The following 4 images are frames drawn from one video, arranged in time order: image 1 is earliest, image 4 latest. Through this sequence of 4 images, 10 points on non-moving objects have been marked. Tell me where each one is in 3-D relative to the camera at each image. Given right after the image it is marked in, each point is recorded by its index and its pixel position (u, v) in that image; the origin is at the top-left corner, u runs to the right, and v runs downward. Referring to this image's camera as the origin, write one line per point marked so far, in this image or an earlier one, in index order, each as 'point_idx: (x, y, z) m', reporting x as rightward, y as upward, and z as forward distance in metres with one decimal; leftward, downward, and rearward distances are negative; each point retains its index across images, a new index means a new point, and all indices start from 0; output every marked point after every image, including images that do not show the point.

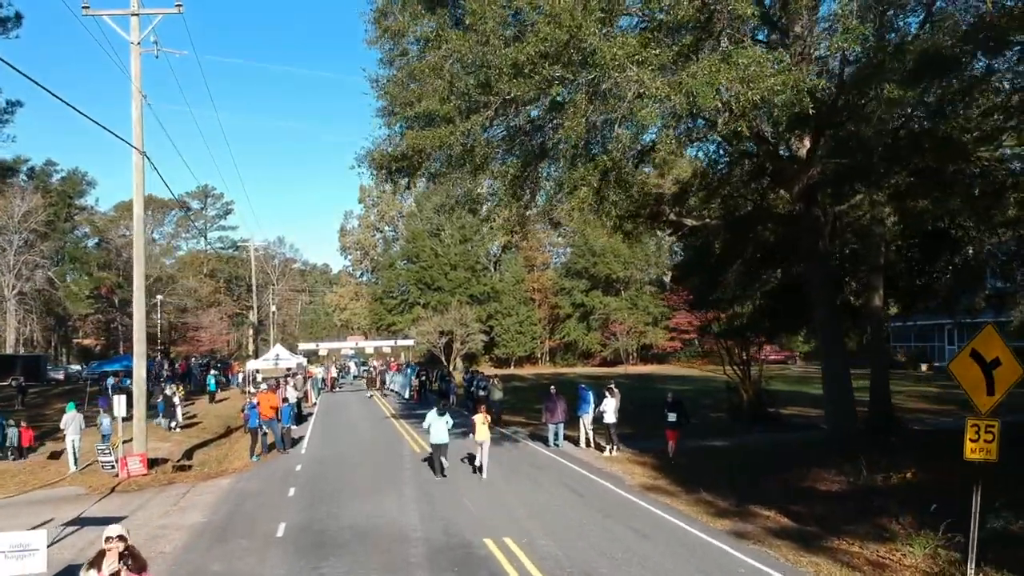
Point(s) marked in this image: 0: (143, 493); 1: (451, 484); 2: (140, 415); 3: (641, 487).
0: (-7.0, -3.9, +16.1) m
1: (-1.1, -3.6, +15.5) m
2: (-8.8, -3.0, +19.9) m
3: (+2.3, -3.6, +14.9) m
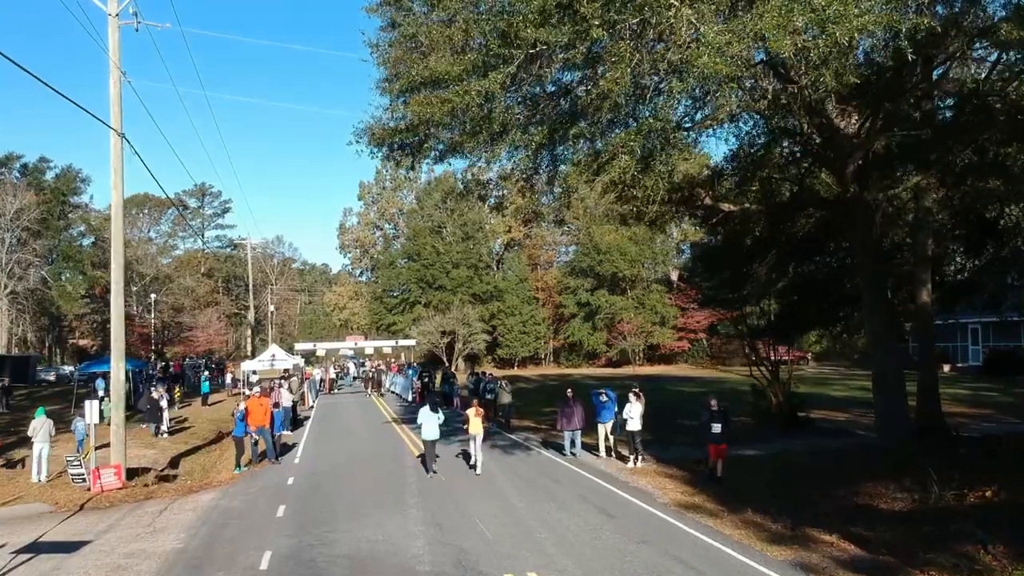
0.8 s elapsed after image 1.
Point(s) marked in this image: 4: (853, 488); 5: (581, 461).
0: (-6.8, -3.8, +14.3) m
1: (-0.8, -3.5, +13.8) m
2: (-8.5, -2.9, +18.2) m
3: (+2.6, -3.4, +13.2) m
4: (+5.7, -3.4, +14.1) m
5: (+1.5, -3.7, +18.2) m
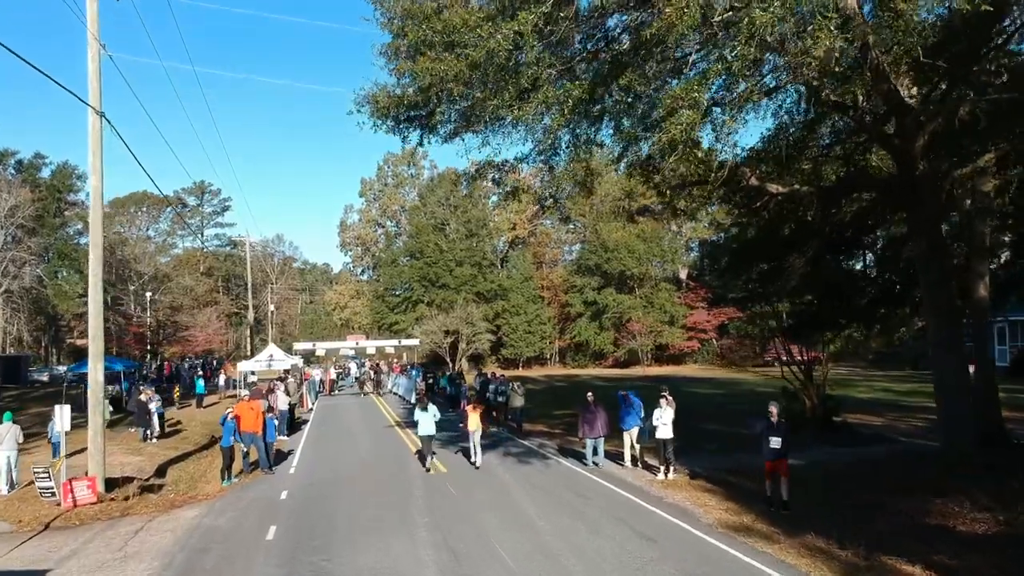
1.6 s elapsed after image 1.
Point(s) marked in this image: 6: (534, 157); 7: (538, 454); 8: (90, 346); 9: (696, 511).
0: (-6.4, -3.7, +12.7) m
1: (-0.5, -3.4, +12.2) m
2: (-8.2, -2.7, +16.6) m
3: (+2.9, -3.3, +11.6) m
4: (+6.0, -3.2, +12.4) m
5: (+1.8, -3.6, +16.6) m
6: (+0.4, +2.4, +15.8) m
7: (+0.6, -3.8, +19.1) m
8: (-8.4, -1.1, +16.8) m
9: (+2.7, -3.3, +12.6) m
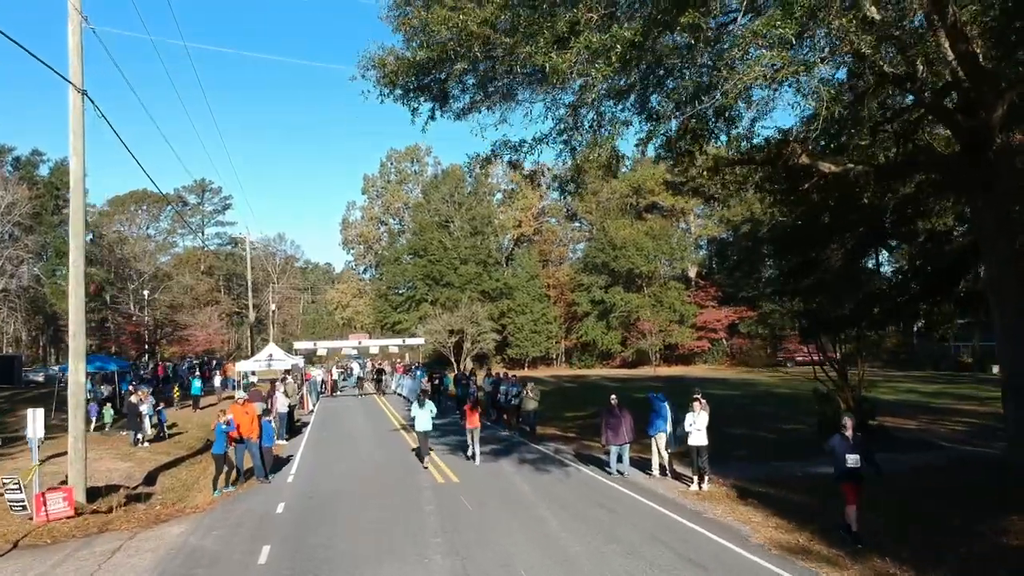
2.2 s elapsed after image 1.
0: (-6.1, -3.5, +11.4) m
1: (-0.2, -3.2, +10.8) m
2: (-7.9, -2.6, +15.2) m
3: (+3.2, -3.2, +10.2) m
4: (+6.3, -3.1, +11.0) m
5: (+2.1, -3.5, +15.2) m
6: (+0.7, +2.6, +14.4) m
7: (+0.9, -3.6, +17.7) m
8: (-8.1, -1.0, +15.4) m
9: (+3.0, -3.2, +11.2) m
